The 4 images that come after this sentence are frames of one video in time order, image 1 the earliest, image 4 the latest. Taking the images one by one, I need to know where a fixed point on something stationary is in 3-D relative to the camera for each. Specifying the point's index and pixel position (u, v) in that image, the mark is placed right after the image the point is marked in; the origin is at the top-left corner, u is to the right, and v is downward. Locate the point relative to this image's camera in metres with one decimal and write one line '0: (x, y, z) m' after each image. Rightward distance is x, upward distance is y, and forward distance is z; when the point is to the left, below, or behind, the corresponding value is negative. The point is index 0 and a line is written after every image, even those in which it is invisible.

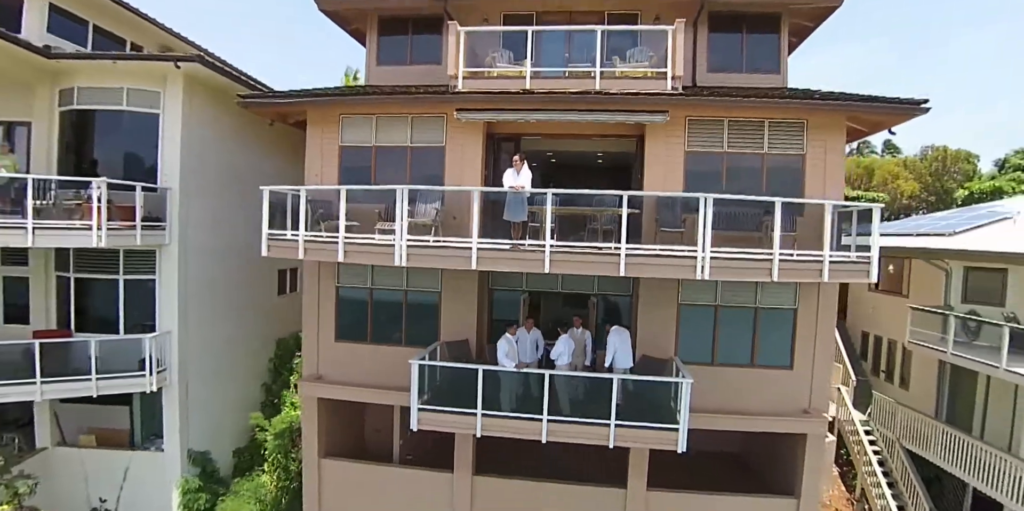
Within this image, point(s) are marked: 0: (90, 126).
0: (-8.3, +2.6, +10.5) m
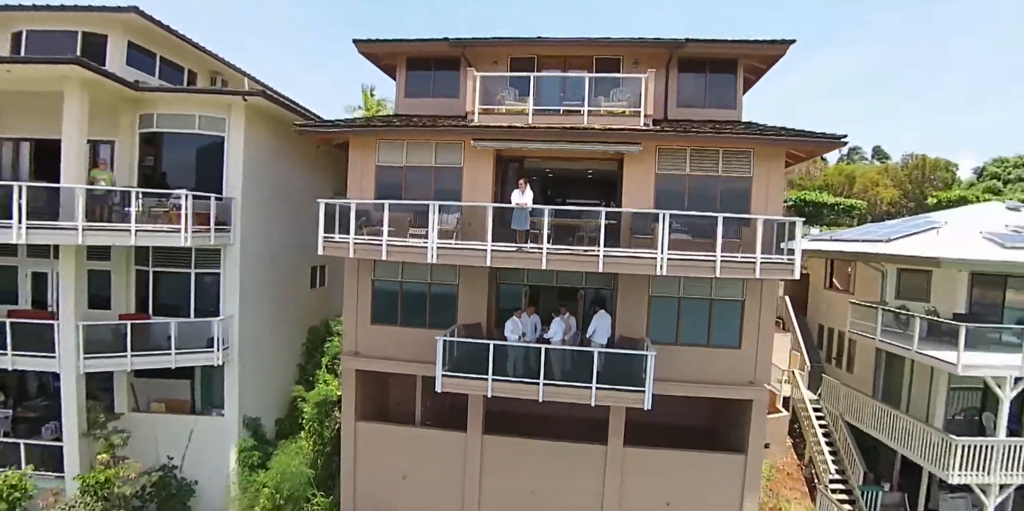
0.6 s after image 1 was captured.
0: (-8.2, +2.7, +12.6) m
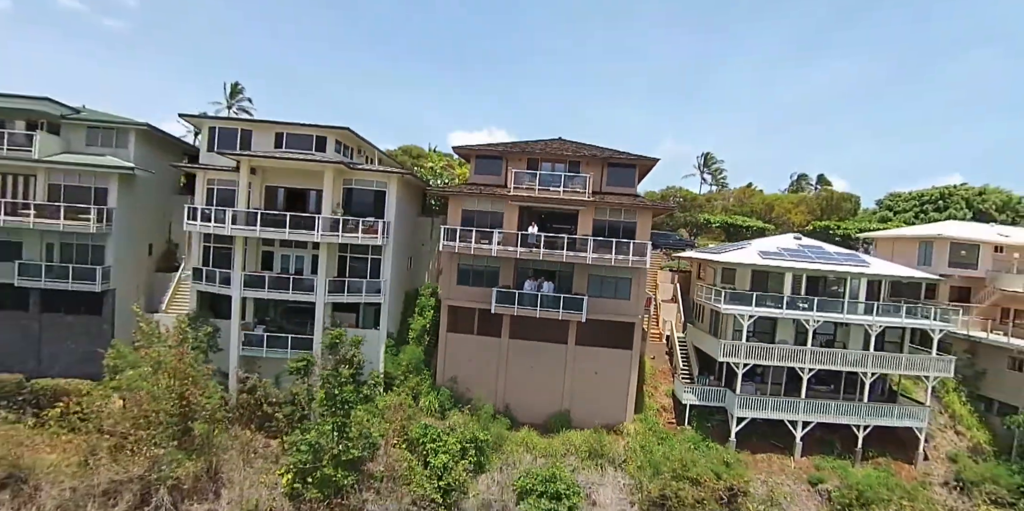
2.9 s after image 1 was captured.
0: (-7.5, +3.0, +25.6) m
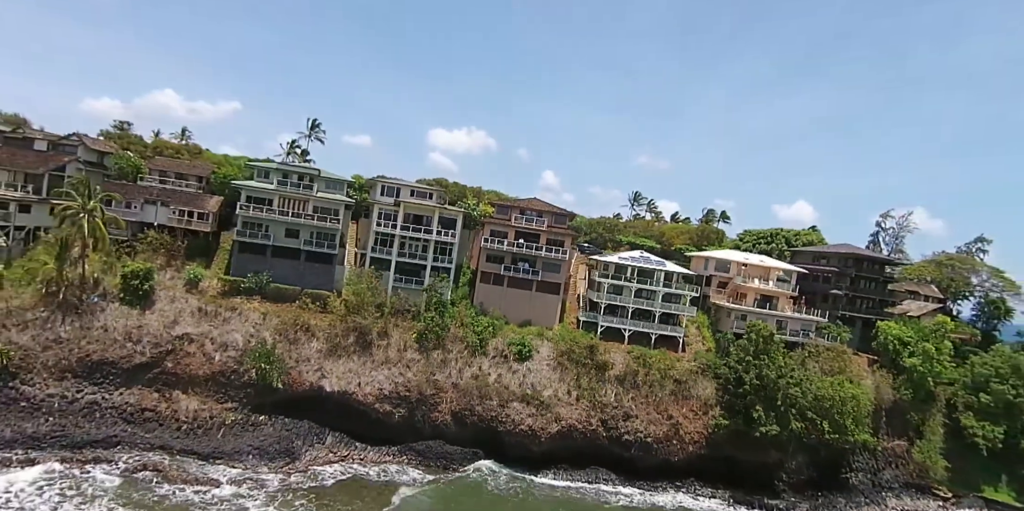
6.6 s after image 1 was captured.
0: (-7.3, +4.0, +59.4) m
